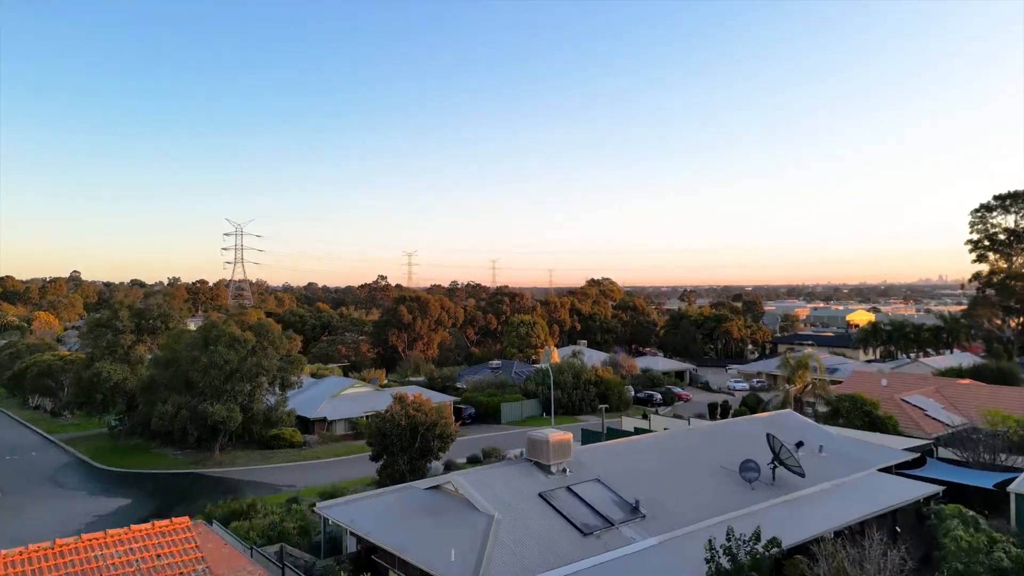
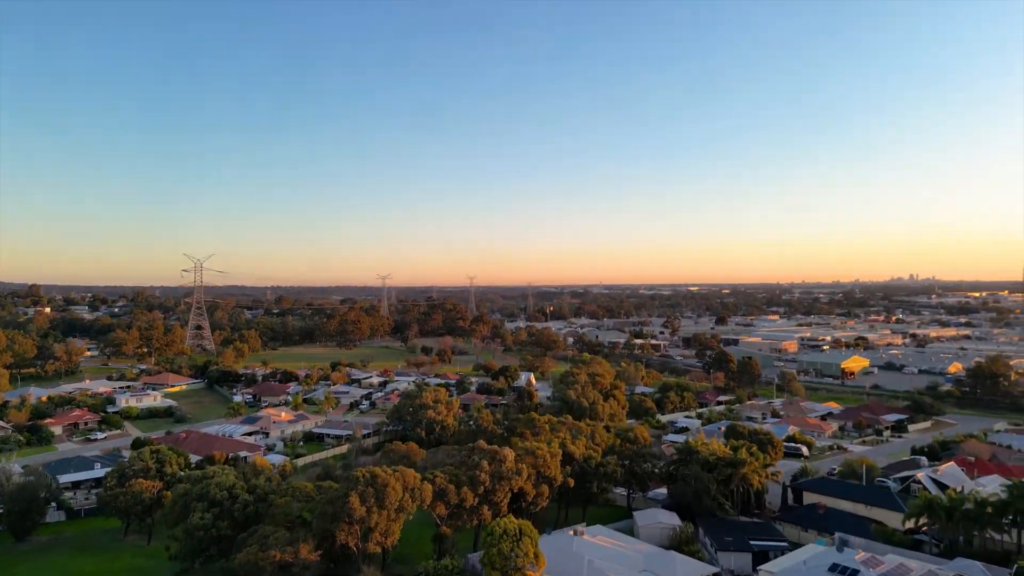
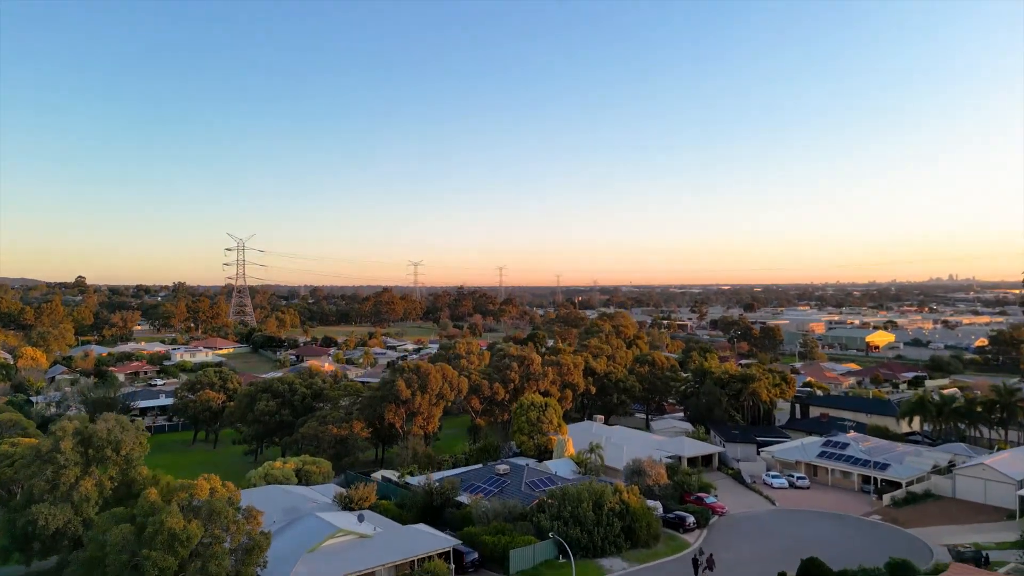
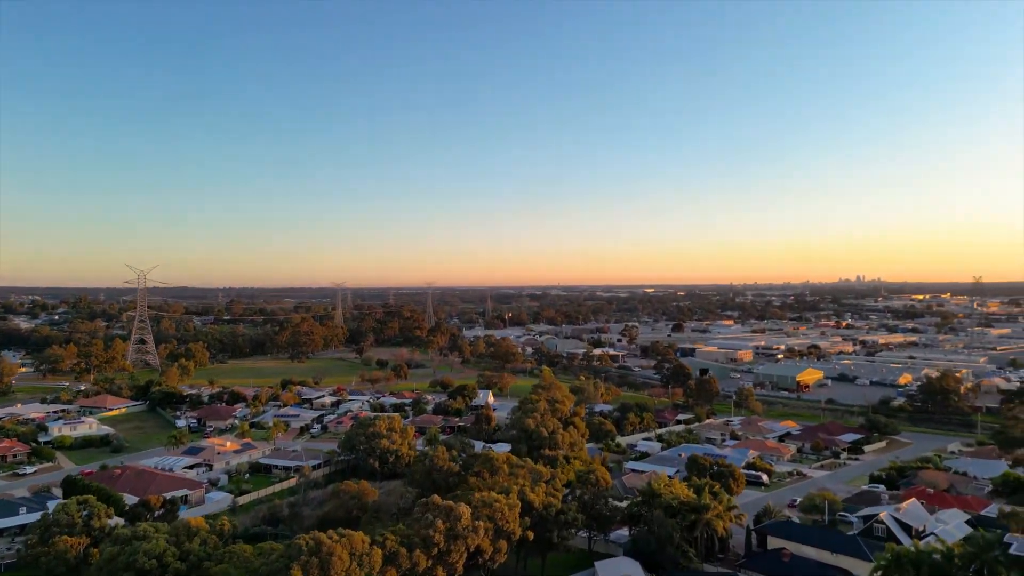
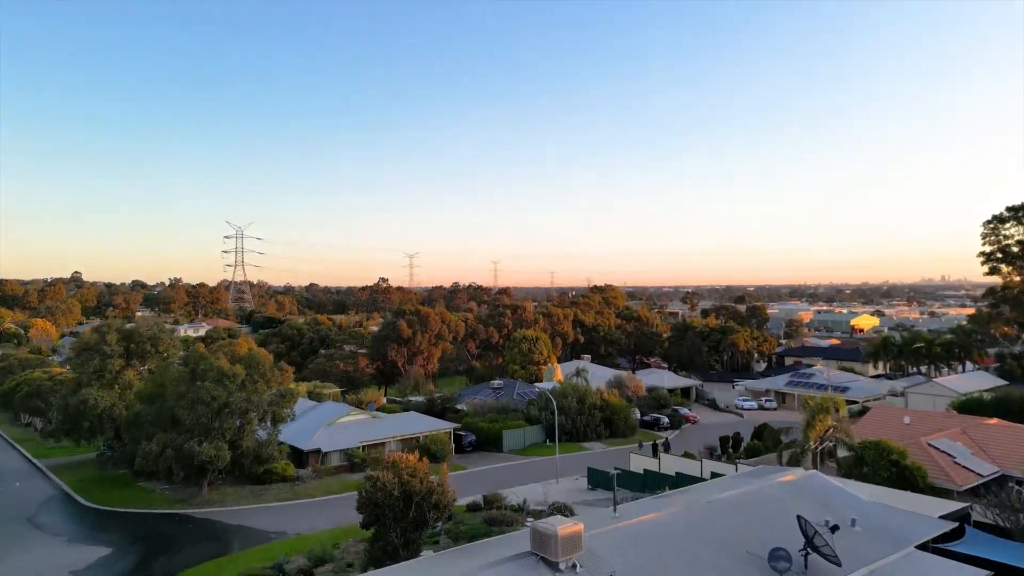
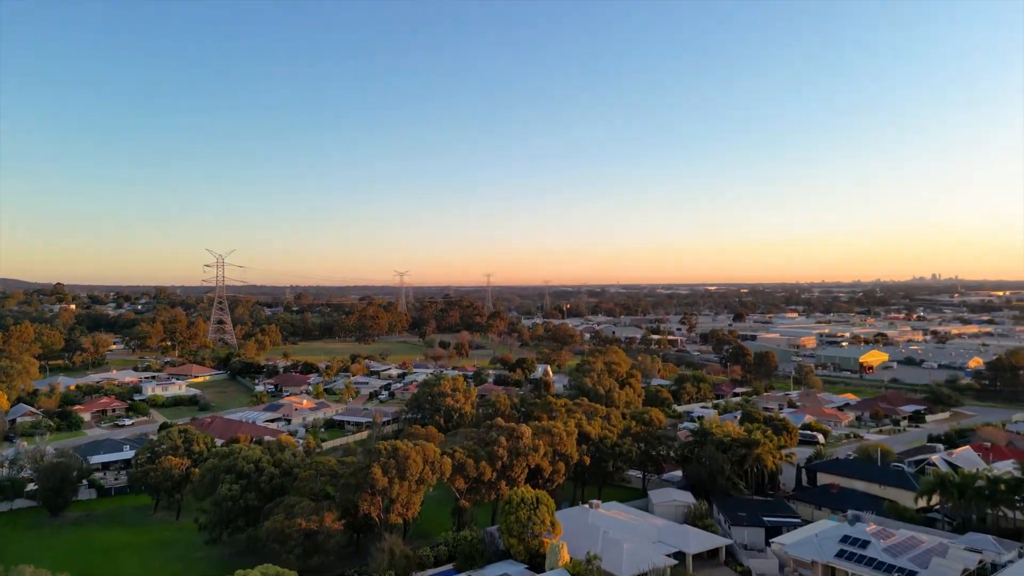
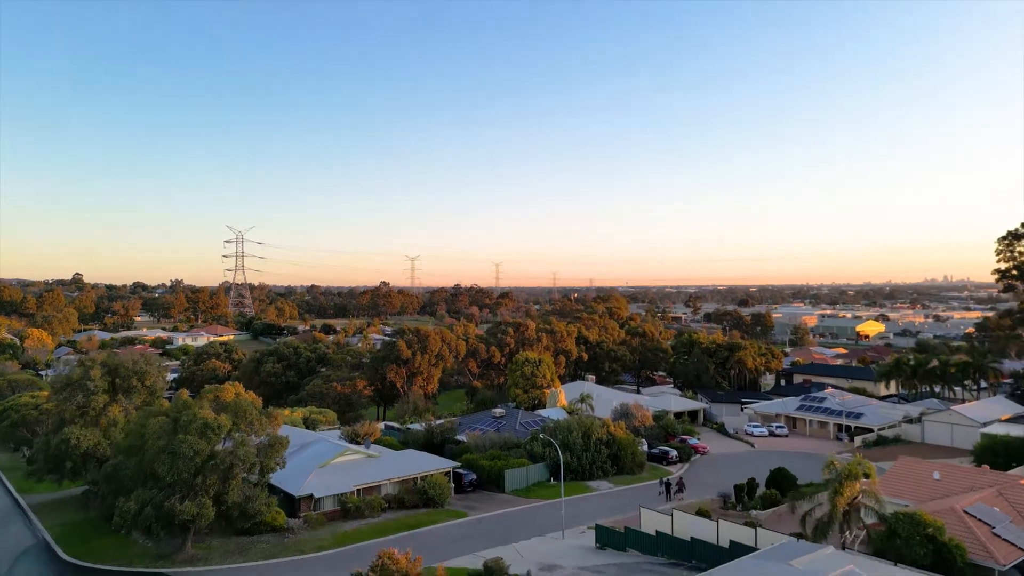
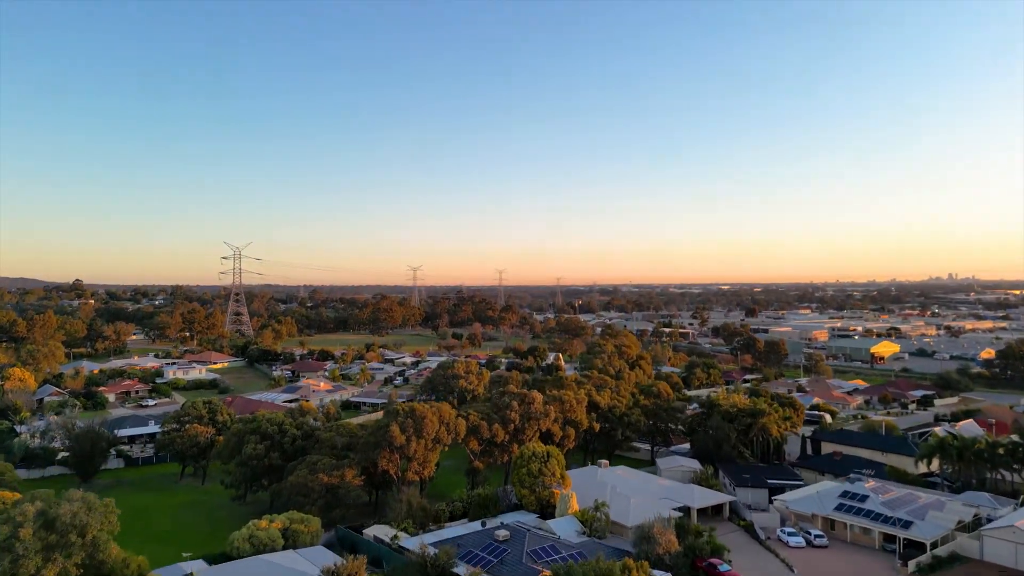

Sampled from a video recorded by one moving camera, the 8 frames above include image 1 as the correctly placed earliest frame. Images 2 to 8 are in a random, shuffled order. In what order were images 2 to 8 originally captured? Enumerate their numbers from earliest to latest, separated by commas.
5, 7, 3, 8, 6, 2, 4
